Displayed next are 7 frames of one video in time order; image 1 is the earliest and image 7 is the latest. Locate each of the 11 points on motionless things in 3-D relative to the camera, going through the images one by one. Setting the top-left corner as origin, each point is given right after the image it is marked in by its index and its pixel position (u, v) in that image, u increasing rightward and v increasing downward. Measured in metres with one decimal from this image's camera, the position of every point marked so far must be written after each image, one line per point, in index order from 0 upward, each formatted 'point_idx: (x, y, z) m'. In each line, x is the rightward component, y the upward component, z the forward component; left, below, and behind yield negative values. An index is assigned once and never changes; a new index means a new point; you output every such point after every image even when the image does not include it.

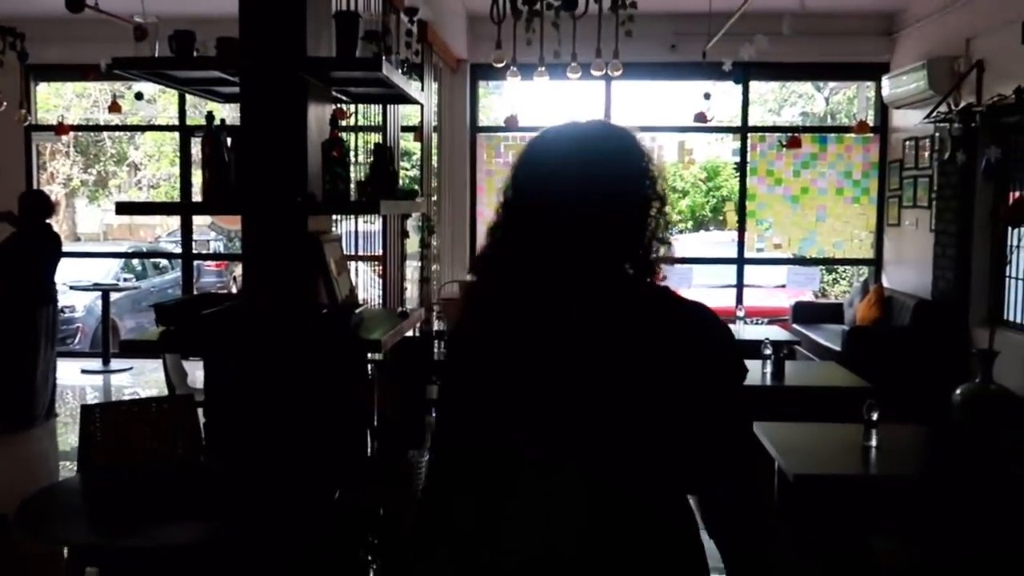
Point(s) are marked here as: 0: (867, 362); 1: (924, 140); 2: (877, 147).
0: (+2.3, -0.5, +6.3) m
1: (+3.0, +1.1, +7.0) m
2: (+3.0, +1.2, +8.0) m
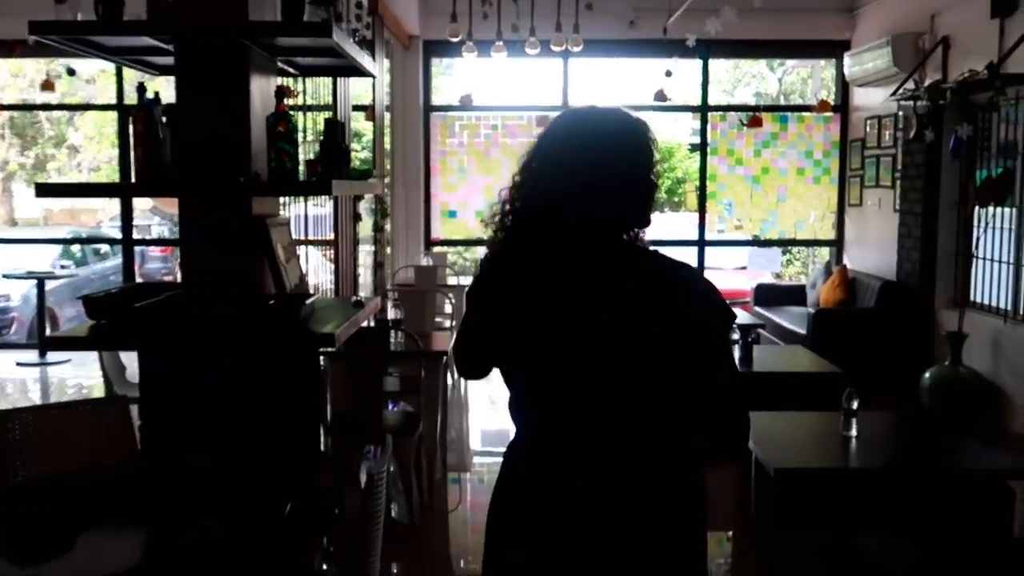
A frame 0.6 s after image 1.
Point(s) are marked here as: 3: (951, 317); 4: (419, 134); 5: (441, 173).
0: (+2.0, -0.4, +6.2) m
1: (+2.7, +1.2, +6.9) m
2: (+2.6, +1.3, +7.9) m
3: (+2.6, -0.2, +5.8) m
4: (-0.7, +1.2, +7.8) m
5: (-0.6, +1.0, +8.1) m
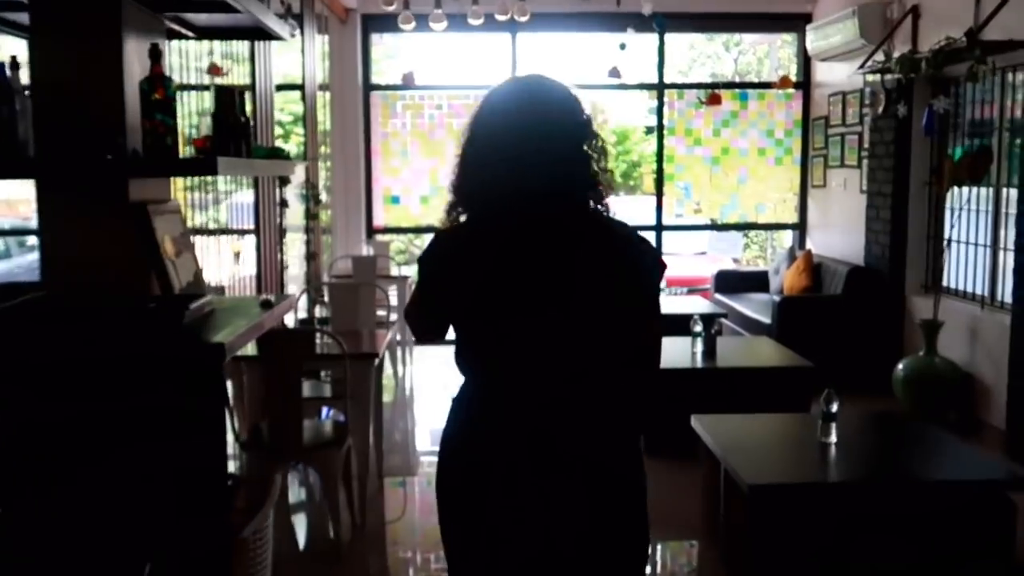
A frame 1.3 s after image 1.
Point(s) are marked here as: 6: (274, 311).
0: (+1.7, -0.3, +5.9) m
1: (+2.3, +1.3, +6.6) m
2: (+2.2, +1.4, +7.5) m
3: (+2.3, -0.1, +5.5) m
4: (-1.2, +1.3, +7.3) m
5: (-1.0, +1.0, +7.6) m
6: (-0.7, -0.1, +2.8) m
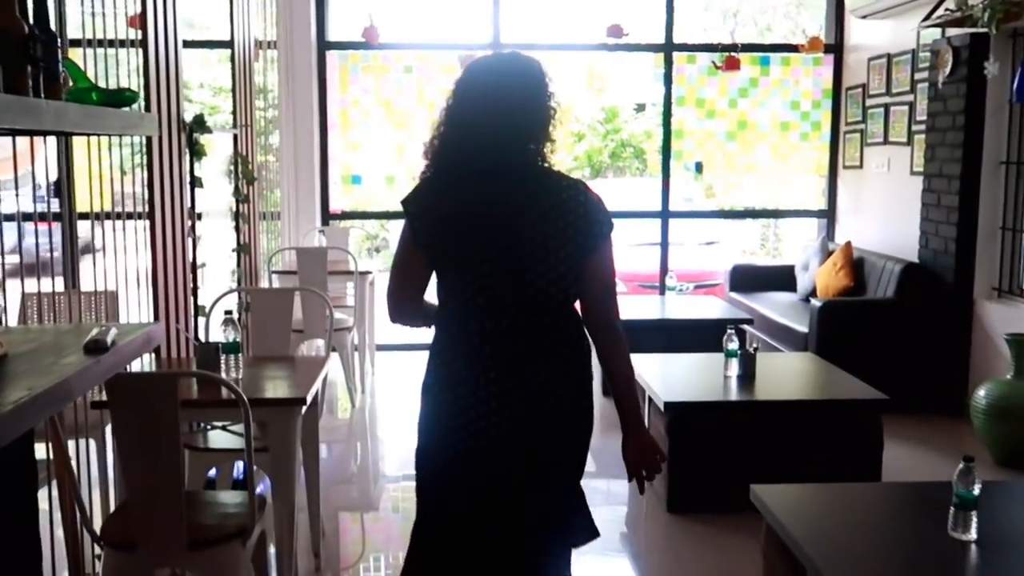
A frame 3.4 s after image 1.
0: (+1.6, -0.3, +4.8) m
1: (+2.2, +1.3, +5.5) m
2: (+2.1, +1.4, +6.5) m
3: (+2.3, -0.1, +4.5) m
4: (-1.3, +1.3, +6.2) m
5: (-1.1, +1.1, +6.5) m
6: (-0.7, -0.1, +1.7) m
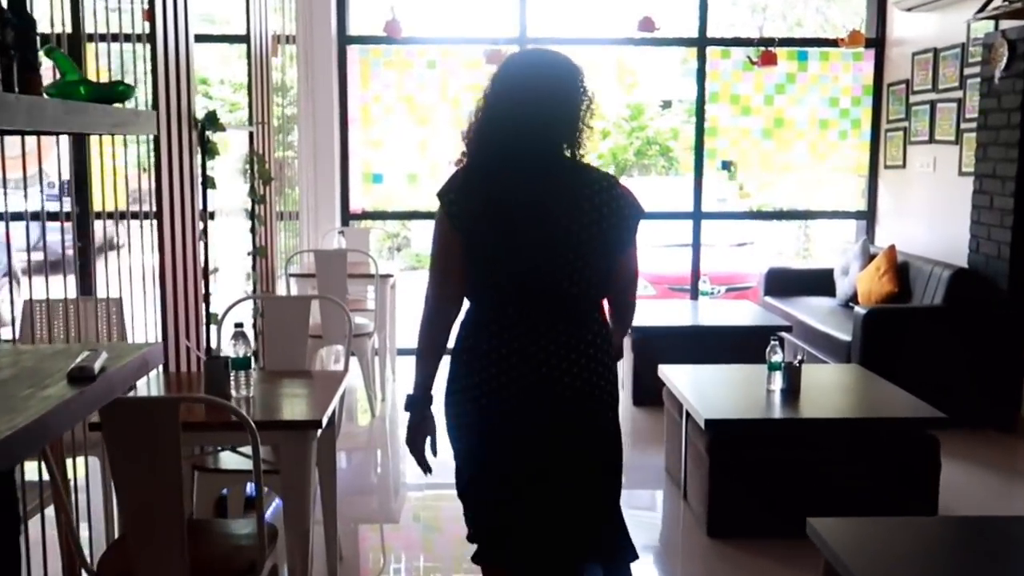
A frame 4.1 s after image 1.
0: (+1.8, -0.3, +4.6) m
1: (+2.3, +1.3, +5.3) m
2: (+2.3, +1.4, +6.2) m
3: (+2.4, -0.1, +4.2) m
4: (-1.1, +1.3, +6.0) m
5: (-1.0, +1.1, +6.3) m
6: (-0.6, -0.2, +1.5) m
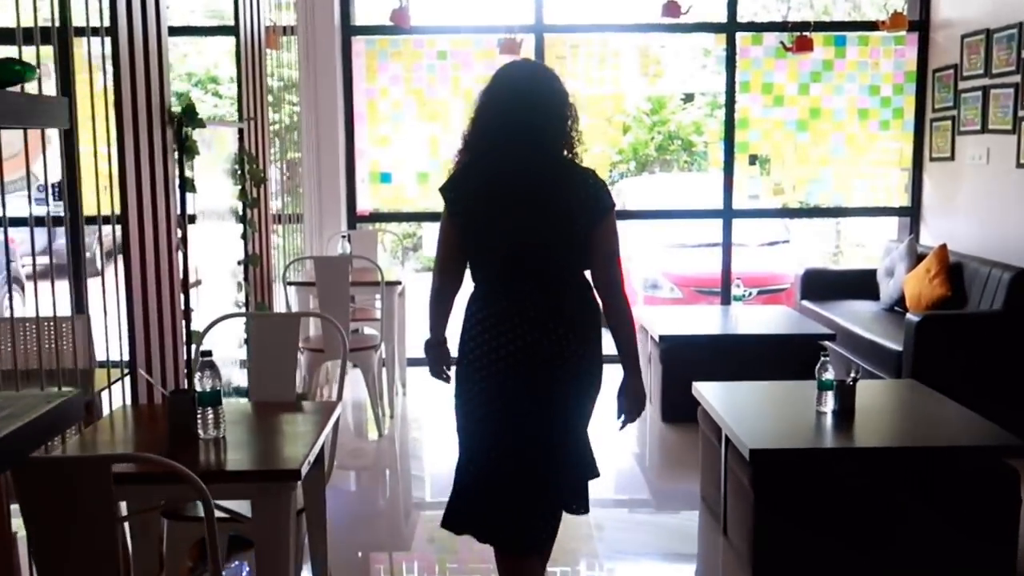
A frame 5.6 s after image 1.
0: (+1.8, -0.4, +4.1) m
1: (+2.4, +1.2, +4.8) m
2: (+2.4, +1.4, +5.8) m
3: (+2.4, -0.2, +3.8) m
4: (-1.0, +1.3, +5.6) m
5: (-0.9, +1.0, +5.9) m
6: (-0.6, -0.2, +1.1) m
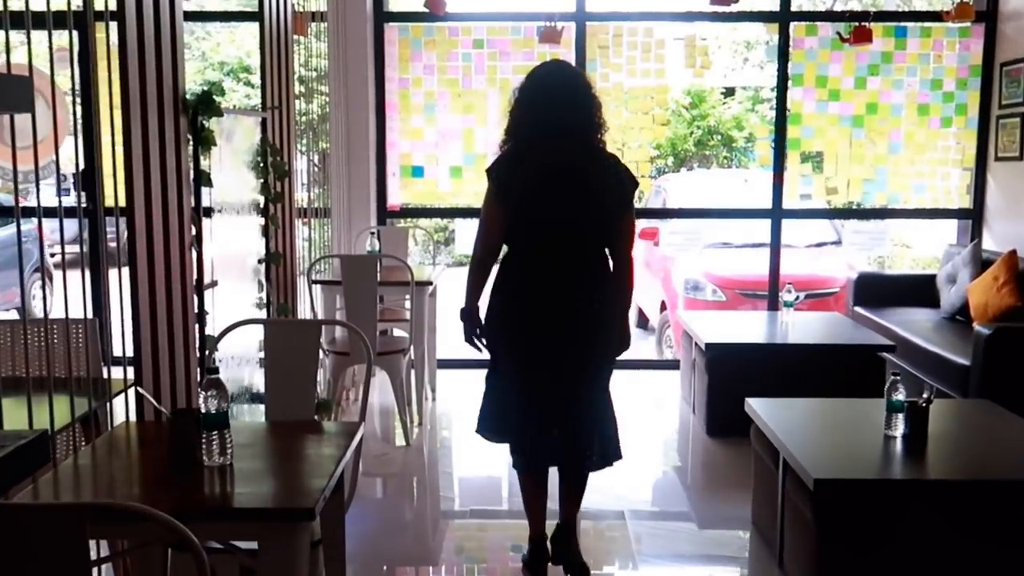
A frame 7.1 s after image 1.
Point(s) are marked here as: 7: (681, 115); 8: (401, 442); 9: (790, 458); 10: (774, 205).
0: (+2.0, -0.4, +3.8) m
1: (+2.6, +1.2, +4.5) m
2: (+2.6, +1.4, +5.4) m
3: (+2.6, -0.2, +3.4) m
4: (-0.8, +1.3, +5.4) m
5: (-0.6, +1.0, +5.7) m
6: (-0.6, -0.2, +0.9) m
7: (+1.0, +1.0, +5.6) m
8: (-0.5, -0.8, +4.7) m
9: (+0.8, -0.5, +2.8) m
10: (+1.5, +0.5, +5.6) m
